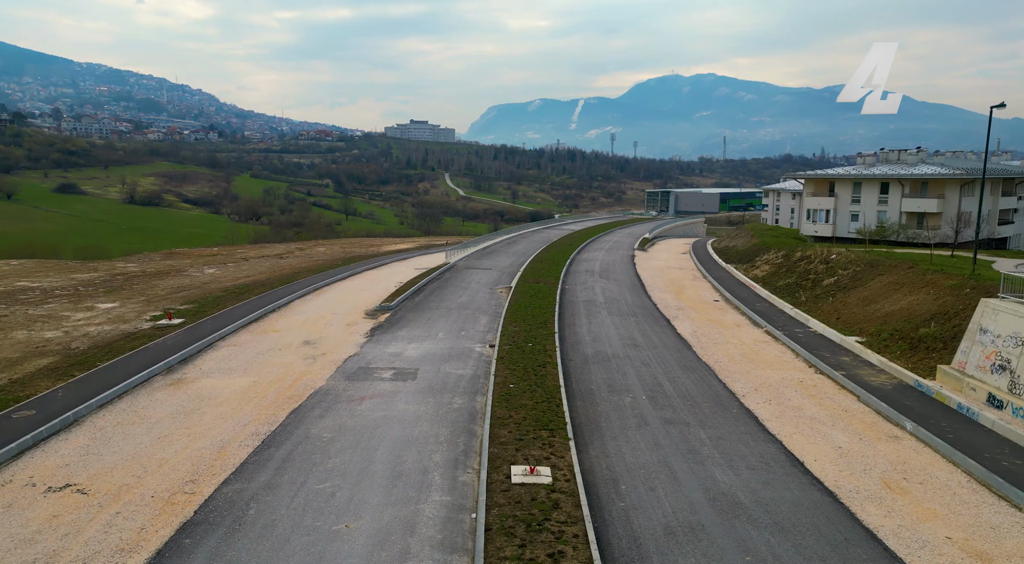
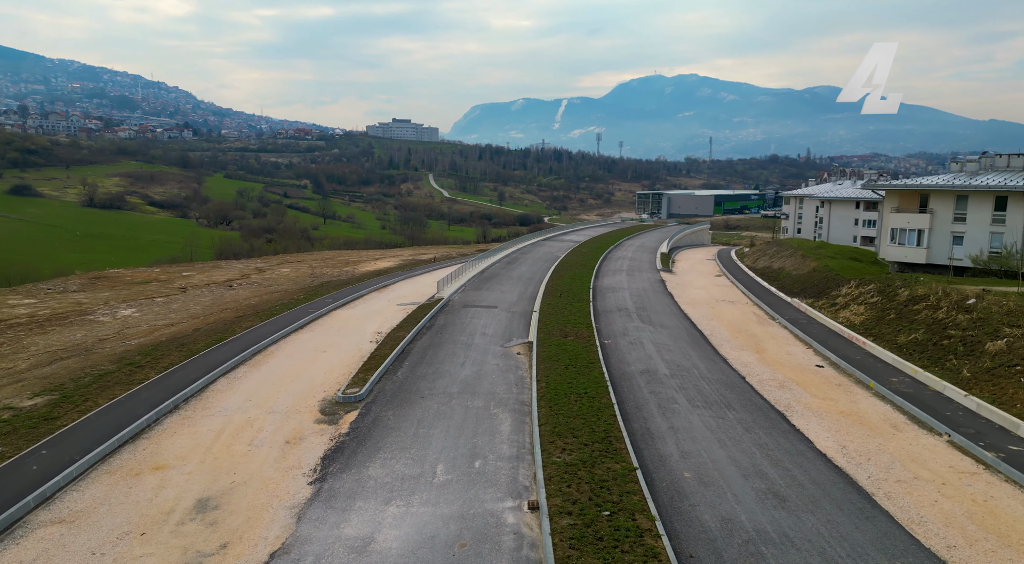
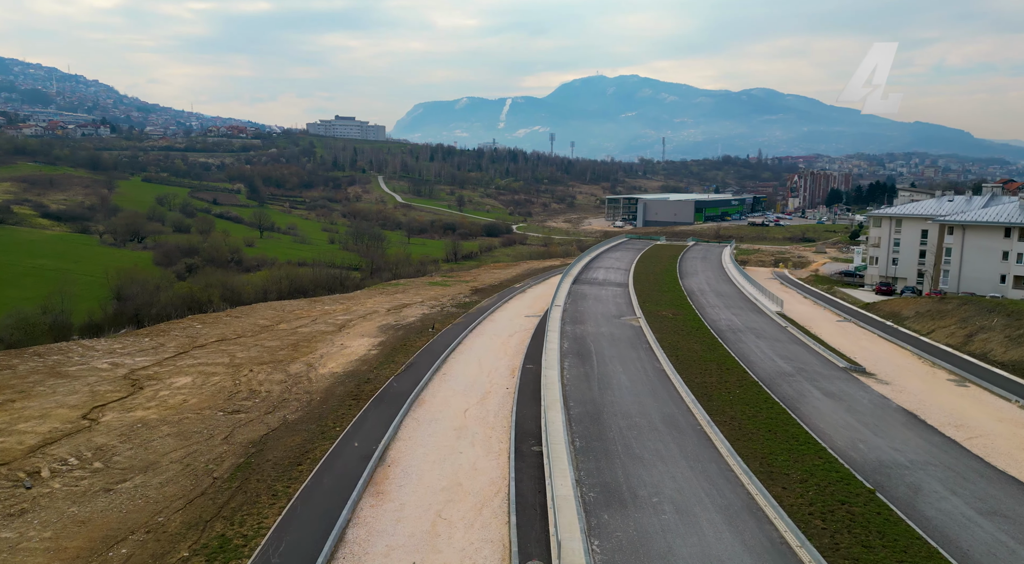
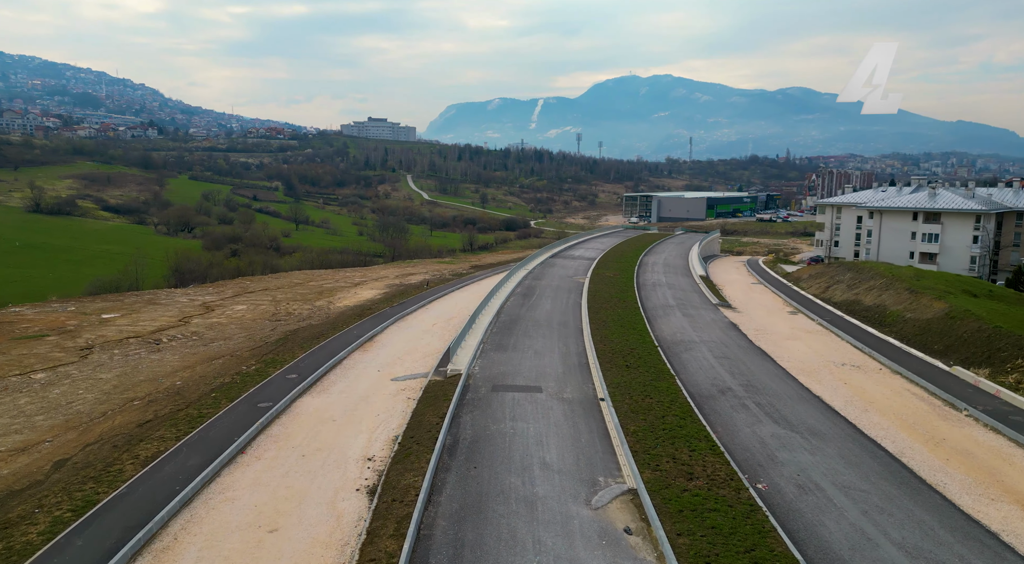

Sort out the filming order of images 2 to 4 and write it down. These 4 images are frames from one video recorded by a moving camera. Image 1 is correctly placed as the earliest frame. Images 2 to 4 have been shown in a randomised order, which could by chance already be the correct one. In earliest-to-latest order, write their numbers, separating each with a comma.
2, 4, 3
